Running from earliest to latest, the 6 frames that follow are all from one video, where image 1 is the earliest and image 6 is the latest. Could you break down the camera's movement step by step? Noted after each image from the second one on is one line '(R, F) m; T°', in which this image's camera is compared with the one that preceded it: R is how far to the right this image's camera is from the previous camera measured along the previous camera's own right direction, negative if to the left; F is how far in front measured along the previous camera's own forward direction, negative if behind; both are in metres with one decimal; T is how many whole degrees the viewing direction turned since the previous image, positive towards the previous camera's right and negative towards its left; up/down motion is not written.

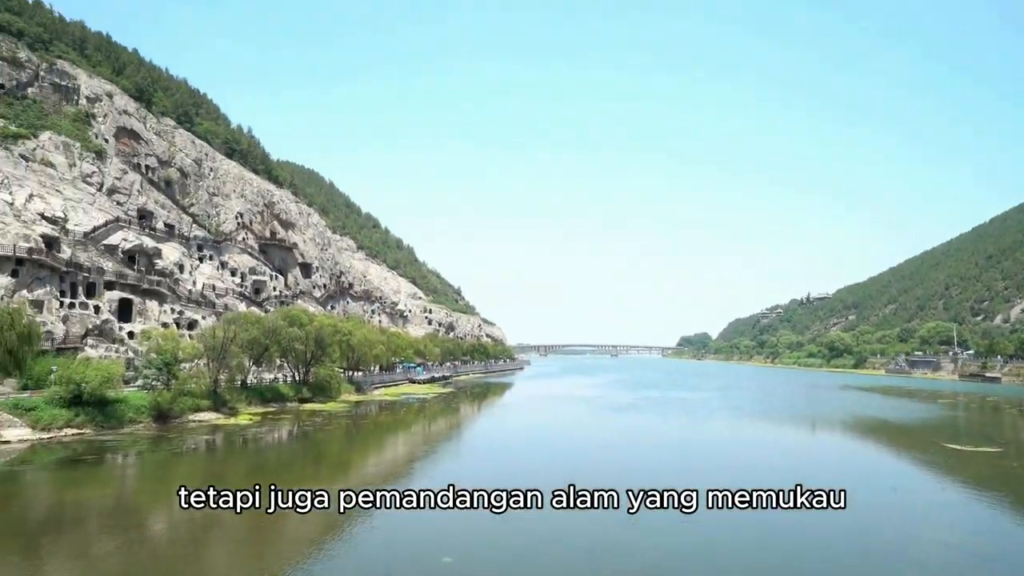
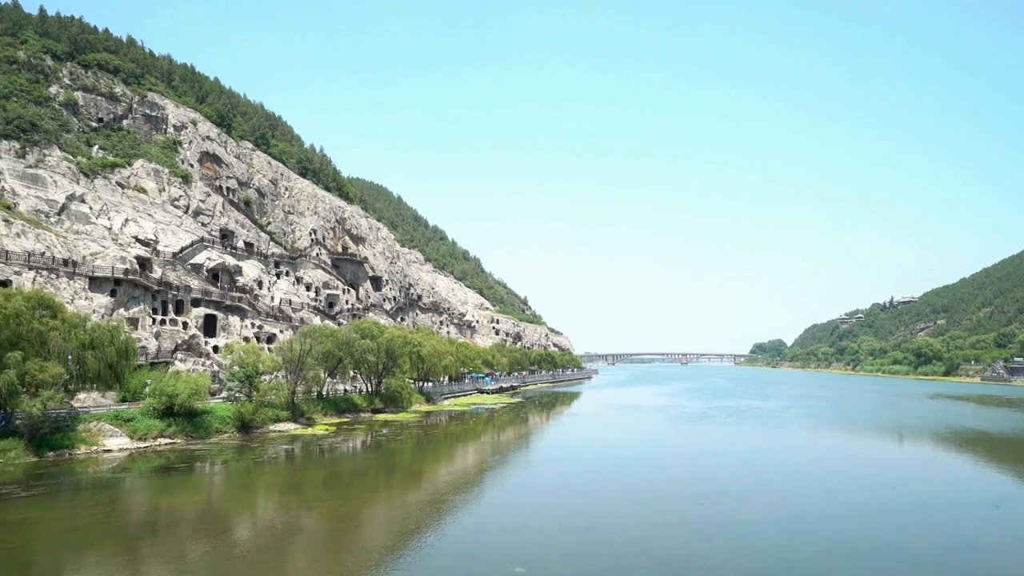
(-0.2, -0.3) m; -5°
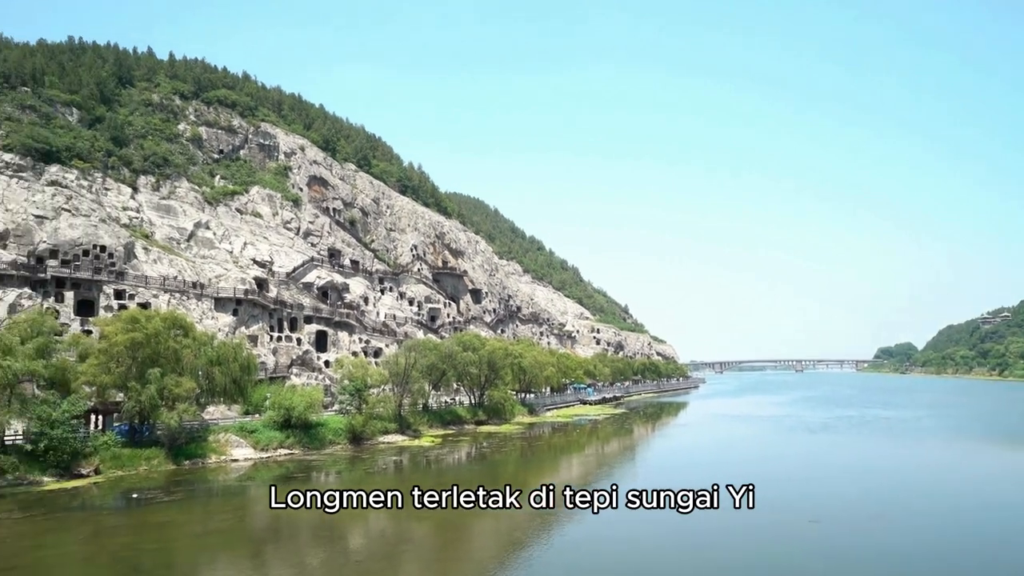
(-0.4, +0.6) m; -8°
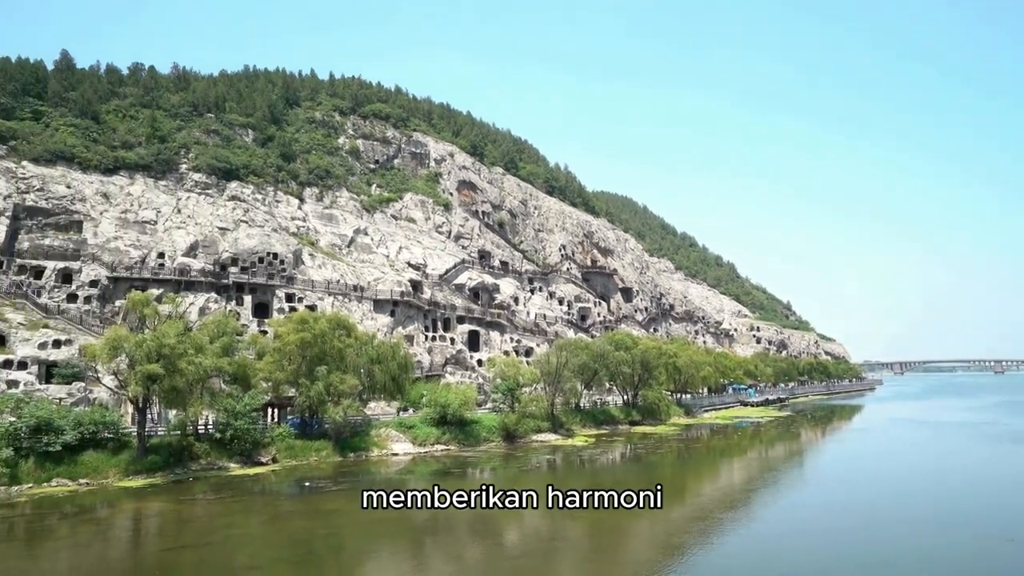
(+0.3, +0.8) m; -12°
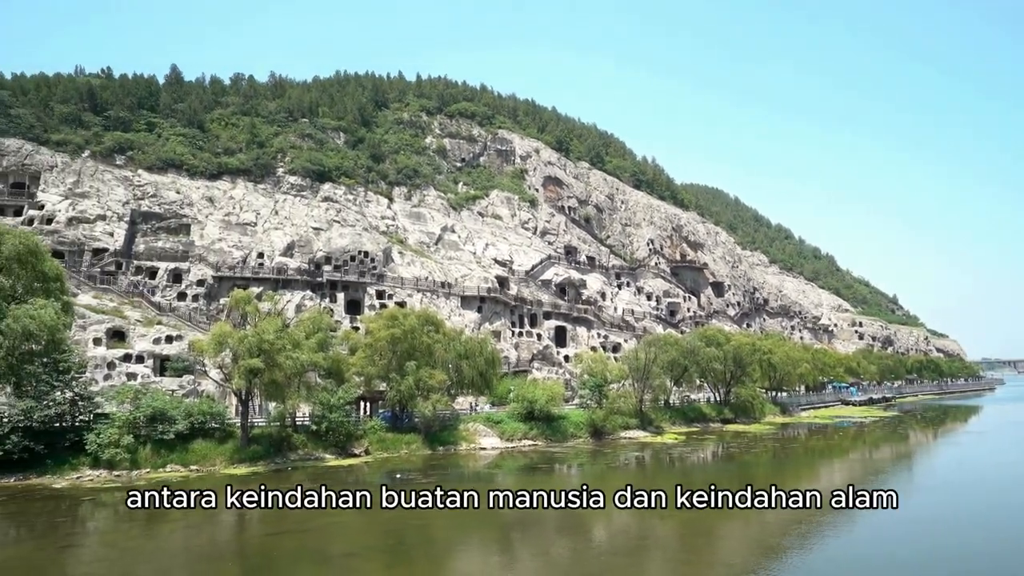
(+0.2, +0.2) m; -7°
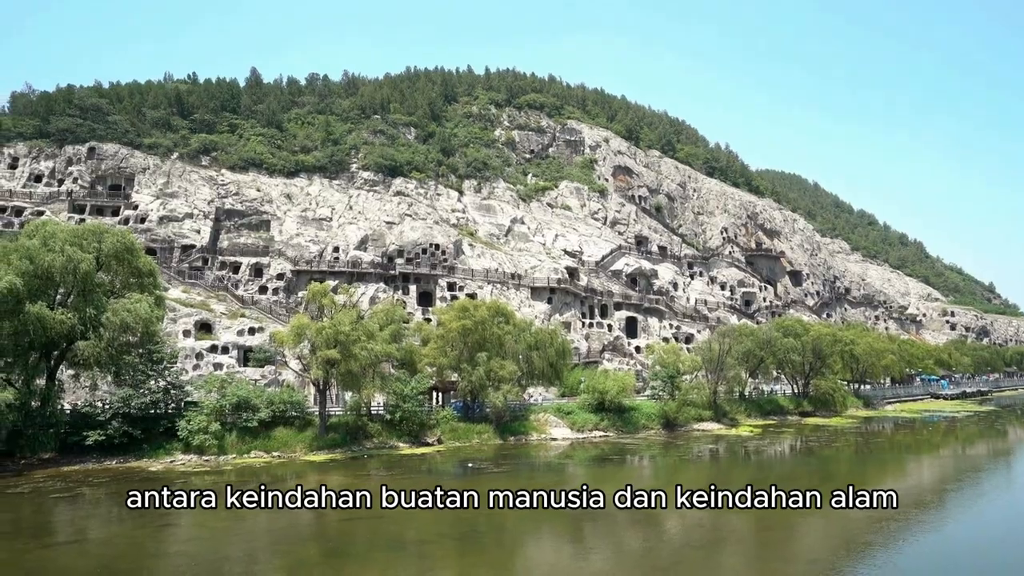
(+0.1, 0.0) m; -6°
